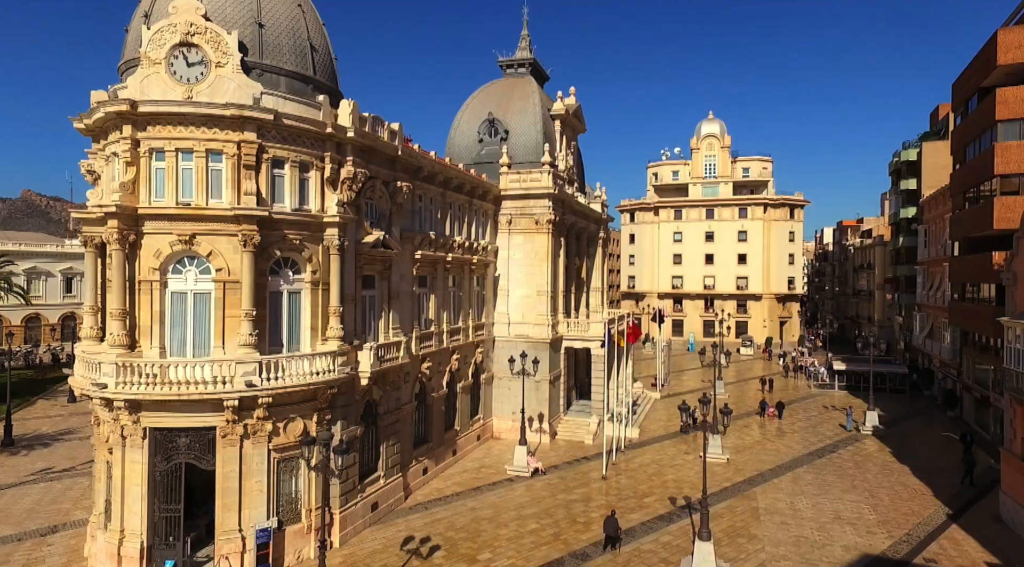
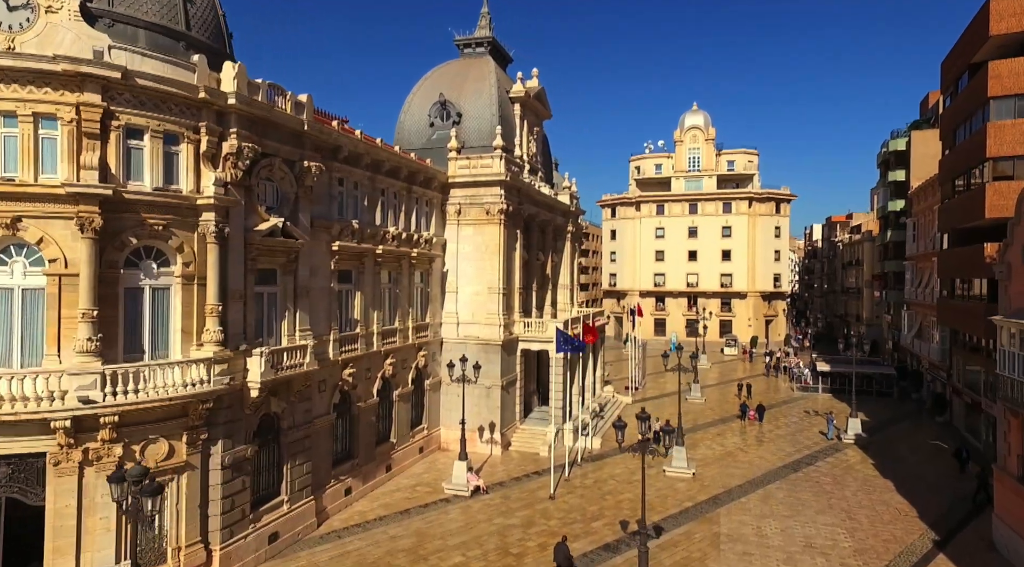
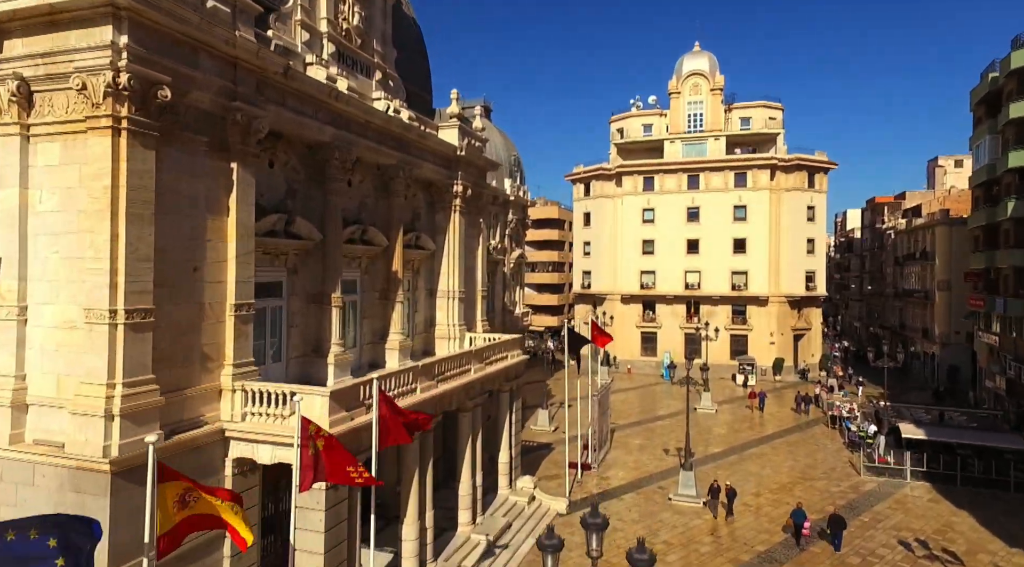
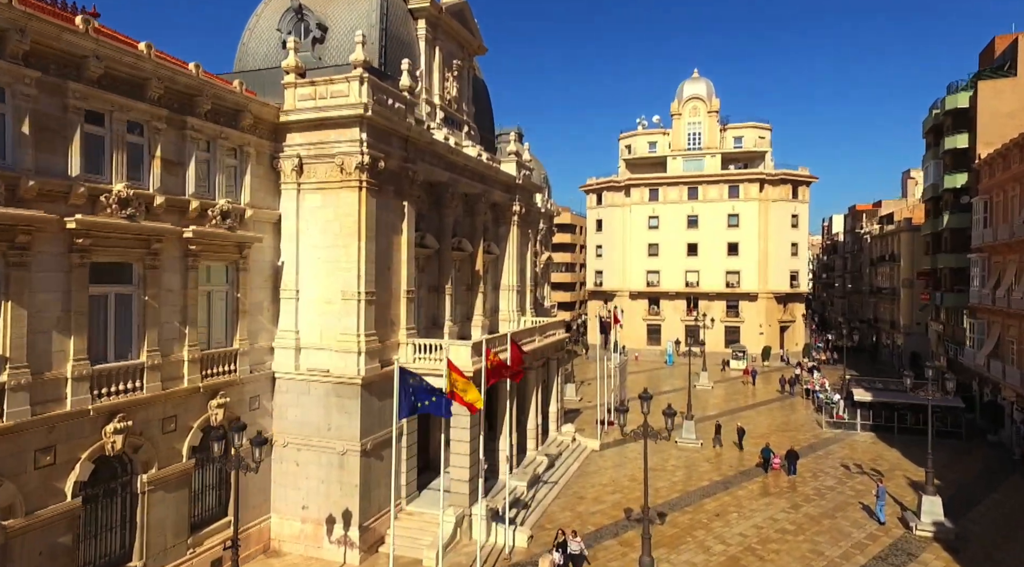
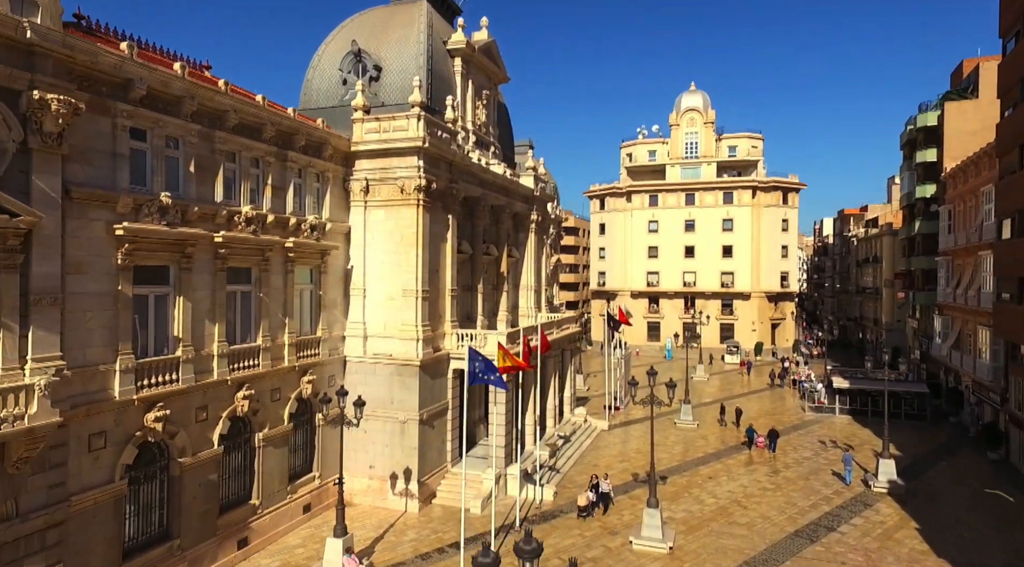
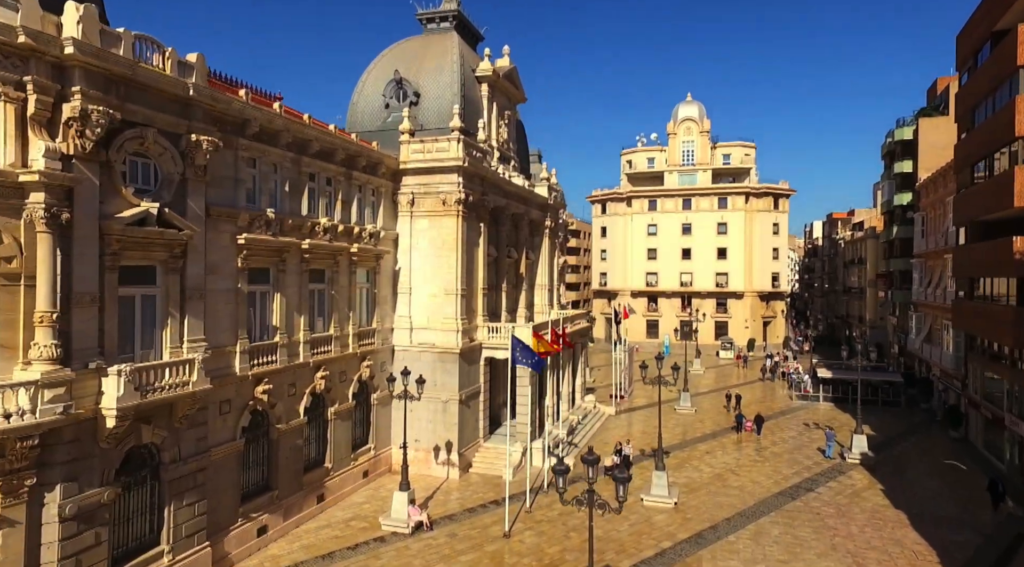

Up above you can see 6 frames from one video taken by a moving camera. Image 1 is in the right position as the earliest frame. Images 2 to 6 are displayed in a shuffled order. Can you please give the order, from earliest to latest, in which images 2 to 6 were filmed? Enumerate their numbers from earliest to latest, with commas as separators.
2, 6, 5, 4, 3
